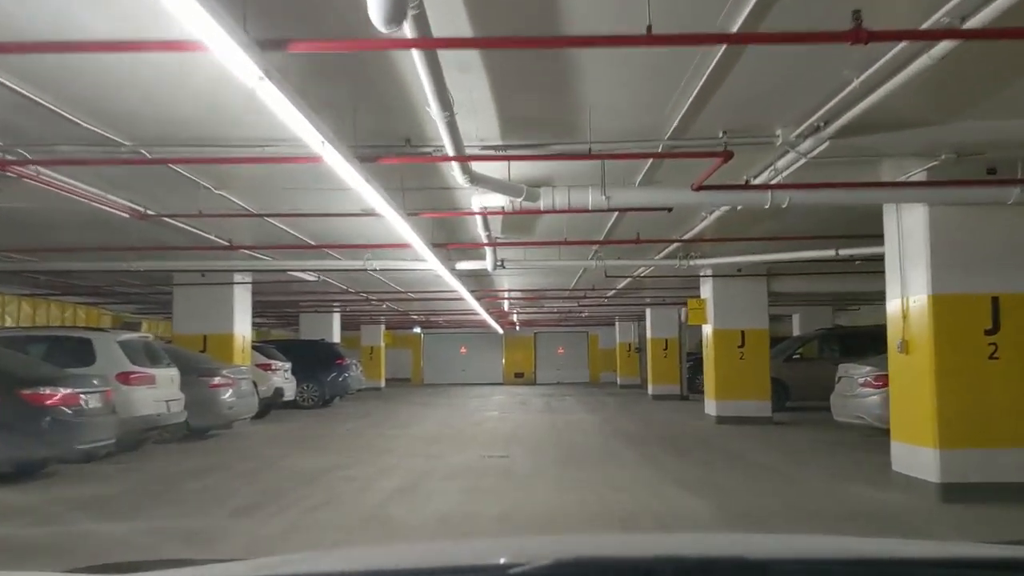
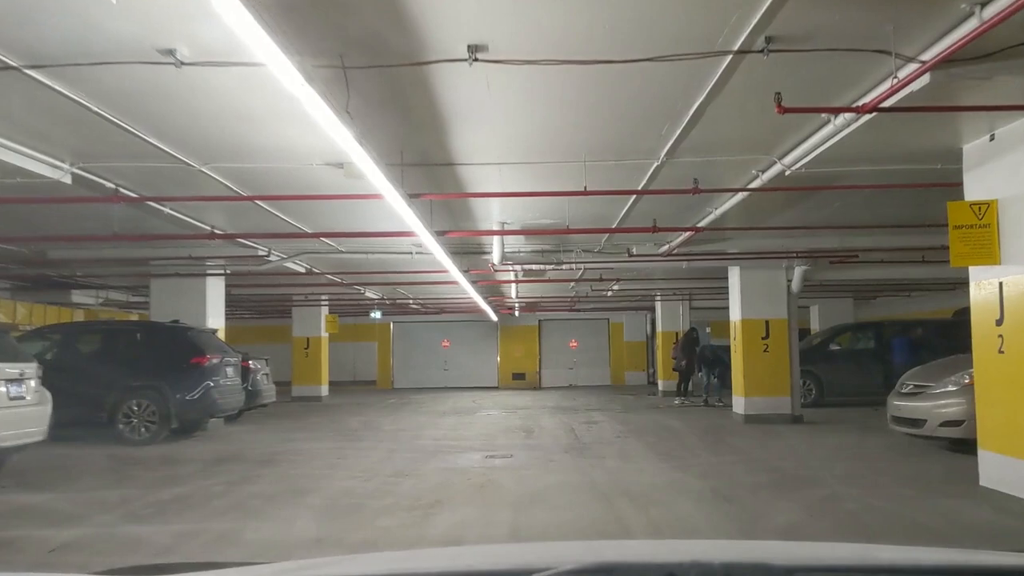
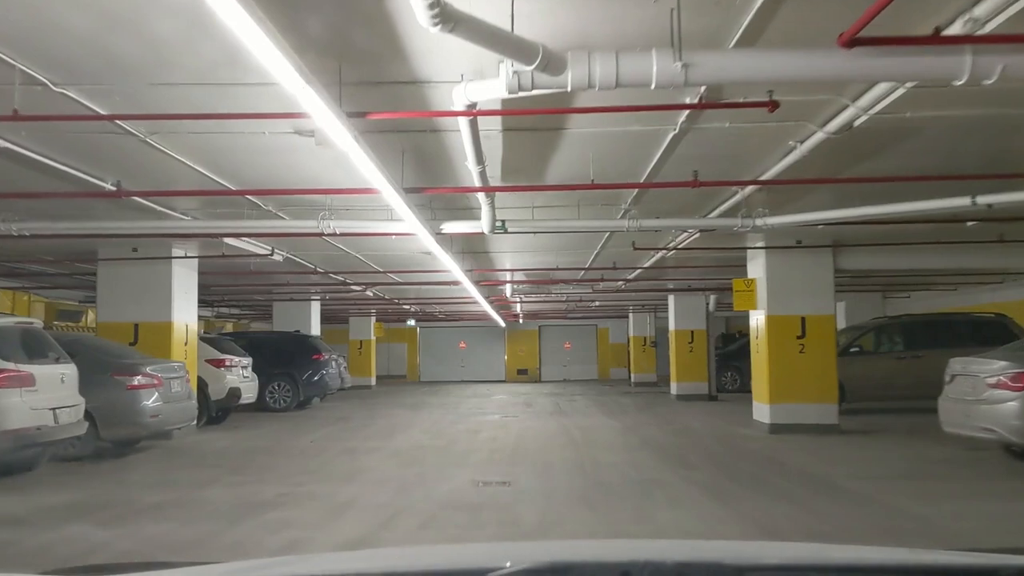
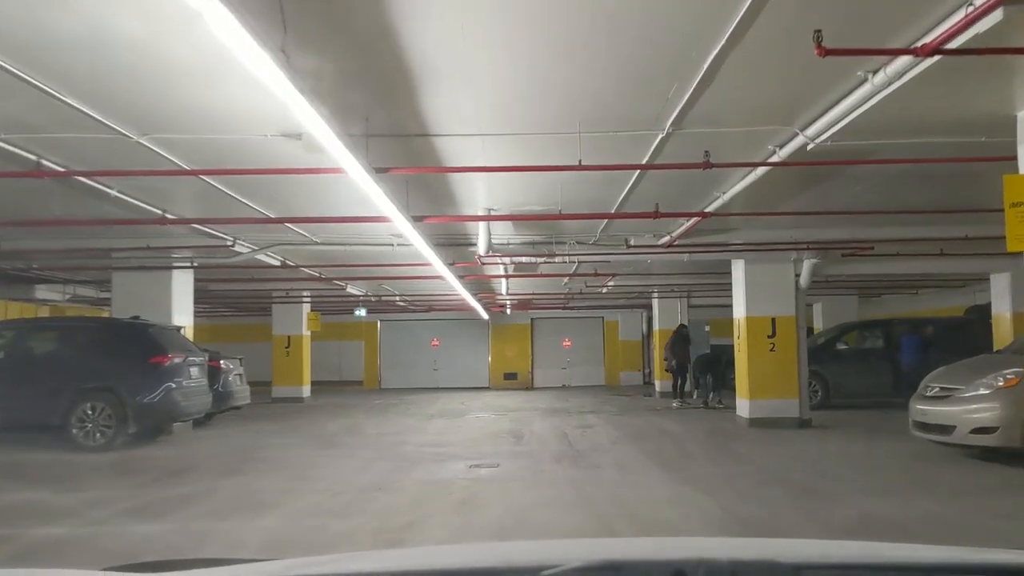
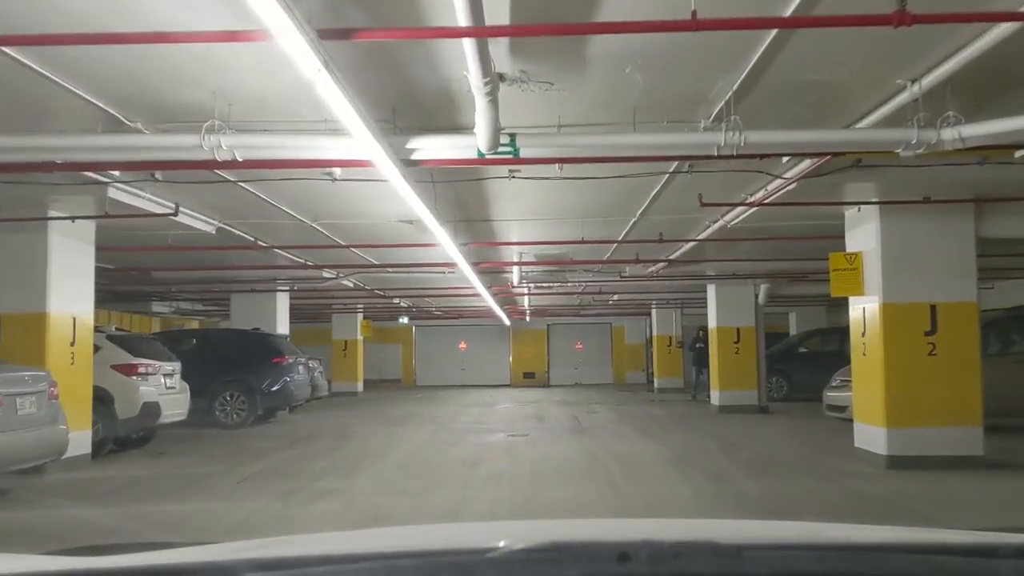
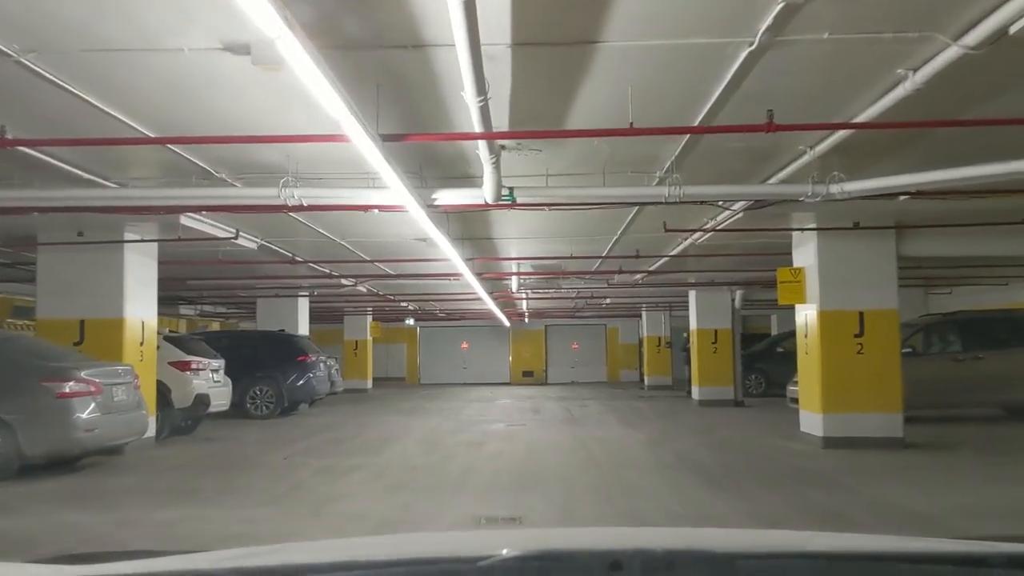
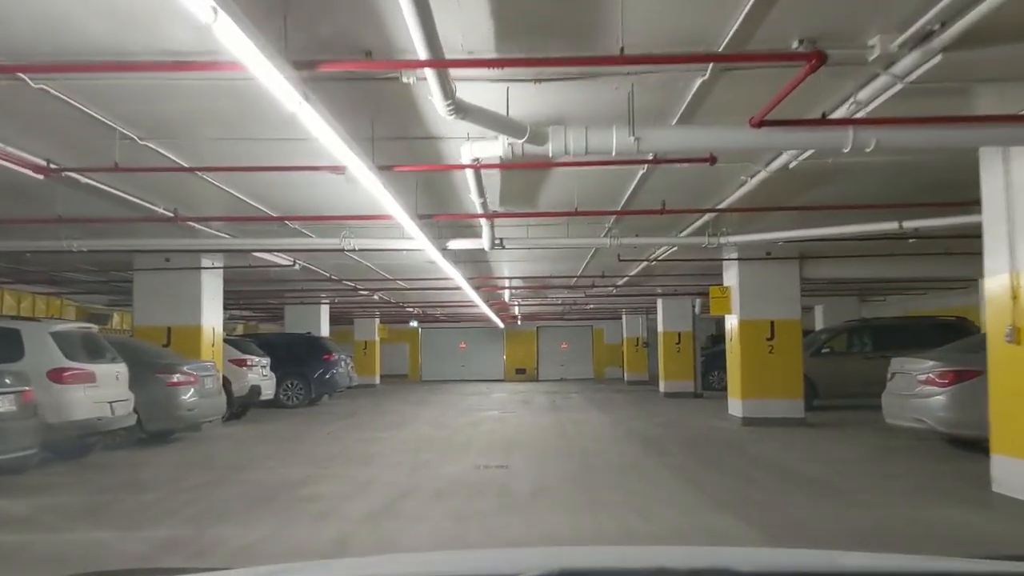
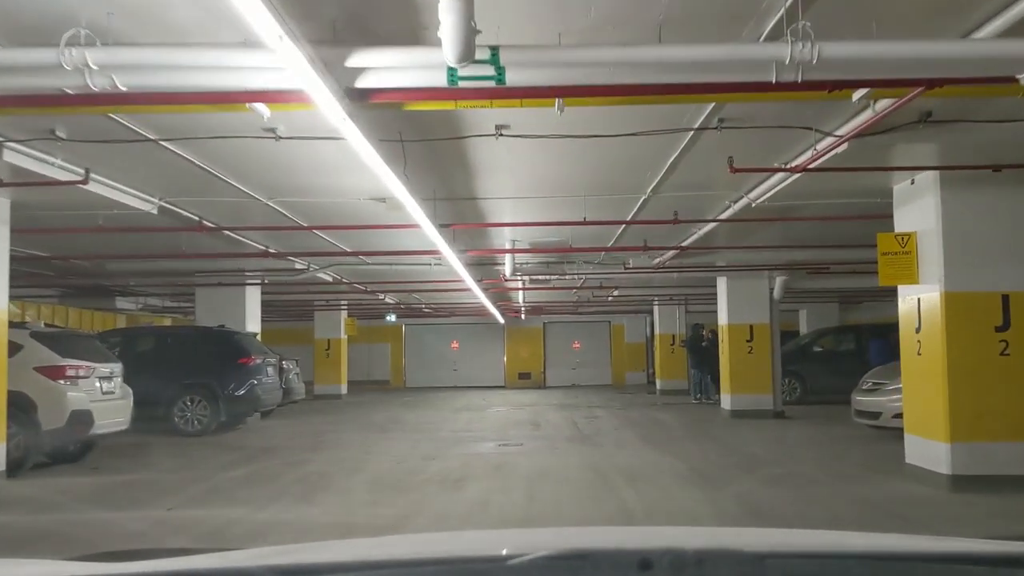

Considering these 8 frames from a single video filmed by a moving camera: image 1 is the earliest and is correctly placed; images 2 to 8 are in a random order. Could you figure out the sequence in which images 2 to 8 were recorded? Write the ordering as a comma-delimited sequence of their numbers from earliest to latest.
7, 3, 6, 5, 8, 2, 4
